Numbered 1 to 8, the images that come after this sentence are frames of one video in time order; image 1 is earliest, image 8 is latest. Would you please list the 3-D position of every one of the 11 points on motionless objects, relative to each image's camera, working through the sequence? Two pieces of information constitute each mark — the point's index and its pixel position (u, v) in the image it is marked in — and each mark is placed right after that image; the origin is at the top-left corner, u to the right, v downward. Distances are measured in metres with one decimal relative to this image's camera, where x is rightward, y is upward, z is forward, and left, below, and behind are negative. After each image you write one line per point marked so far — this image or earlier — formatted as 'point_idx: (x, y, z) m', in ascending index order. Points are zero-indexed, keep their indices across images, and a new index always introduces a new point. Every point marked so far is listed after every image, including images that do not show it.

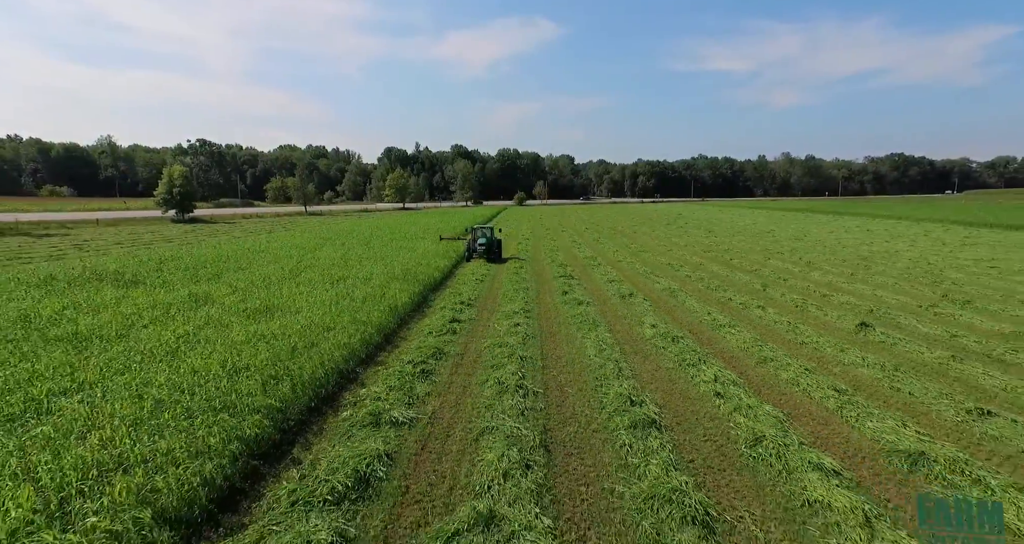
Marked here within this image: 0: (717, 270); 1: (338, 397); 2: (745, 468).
0: (+6.3, +0.1, +16.3) m
1: (-1.8, -1.3, +5.7) m
2: (+2.0, -1.6, +4.5) m
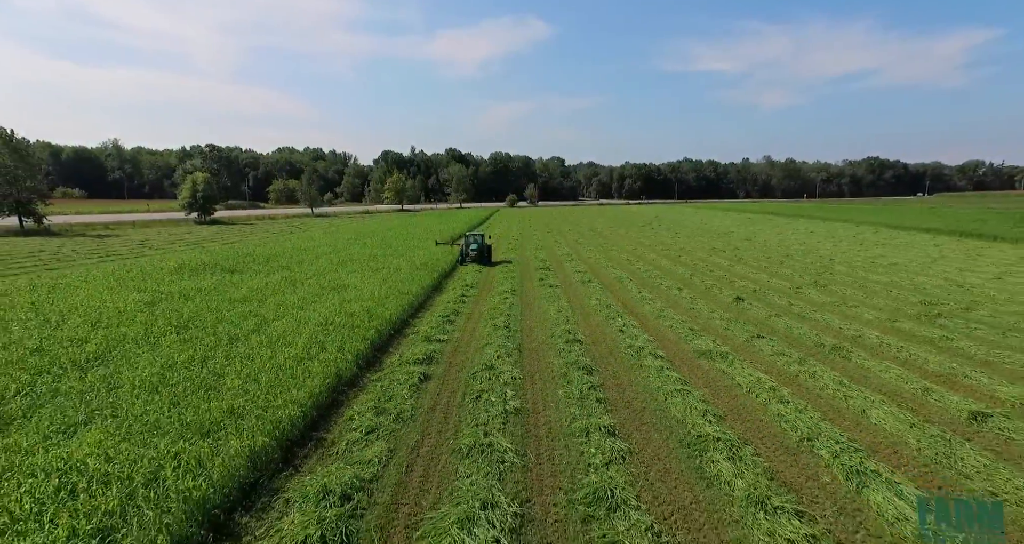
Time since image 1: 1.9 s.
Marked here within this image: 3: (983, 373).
0: (+5.9, +0.4, +21.1) m
1: (-2.0, -1.0, +10.3) m
2: (+1.8, -1.3, +9.1) m
3: (+6.9, -1.5, +7.8) m
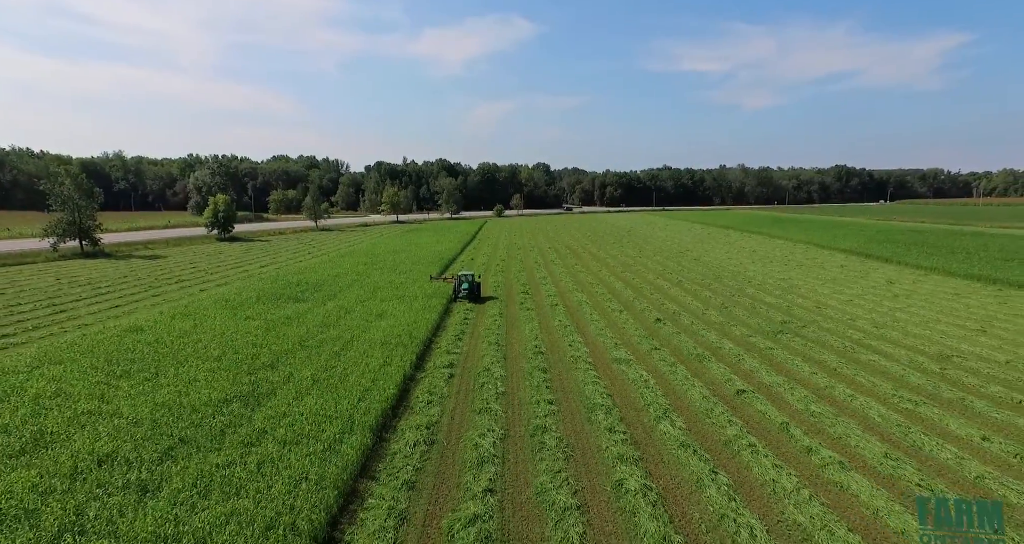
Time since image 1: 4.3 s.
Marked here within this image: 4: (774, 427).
0: (+5.3, -0.7, +27.1) m
1: (-2.4, -2.1, +16.2) m
2: (+1.5, -2.4, +15.1) m
3: (+6.6, -2.5, +13.9) m
4: (+5.1, -3.0, +10.5) m
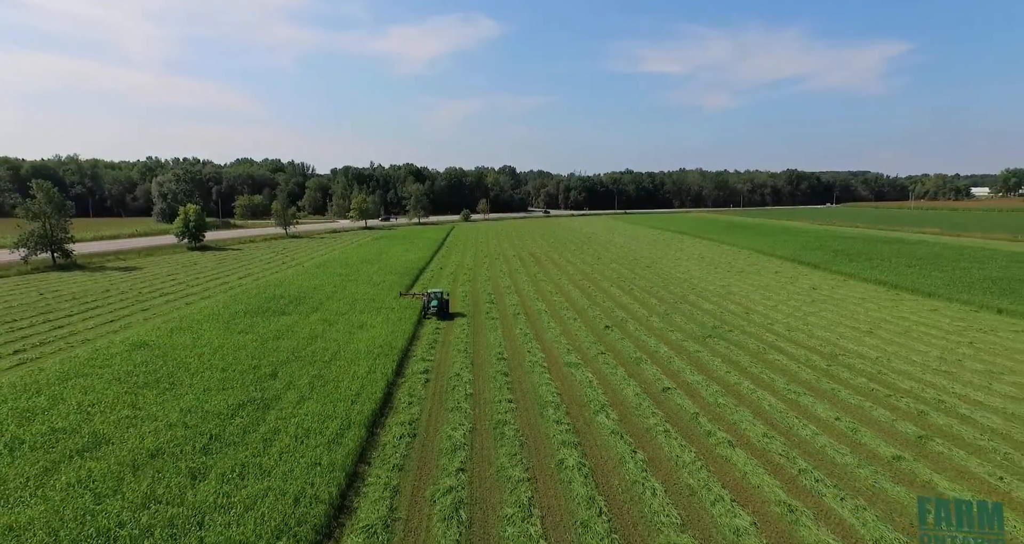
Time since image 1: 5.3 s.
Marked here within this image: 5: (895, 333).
0: (+3.5, -1.2, +29.9) m
1: (-3.5, -2.7, +18.5) m
2: (+0.4, -3.0, +17.7) m
3: (+5.5, -3.1, +16.7) m
4: (+4.3, -3.5, +13.3) m
5: (+13.8, -2.2, +19.5) m
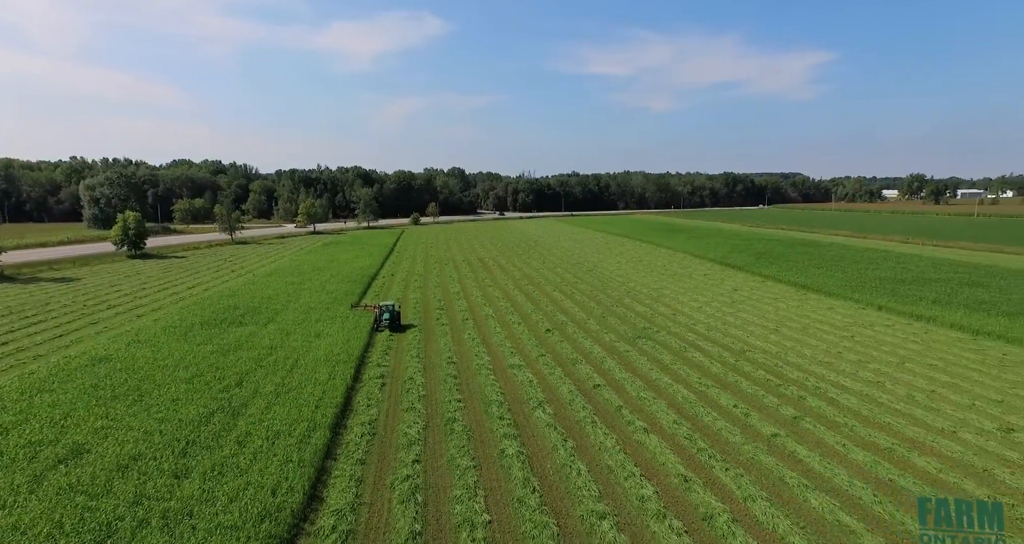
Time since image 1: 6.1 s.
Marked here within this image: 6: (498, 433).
0: (+0.5, -1.5, +31.9) m
1: (-5.4, -3.2, +19.9) m
2: (-1.4, -3.4, +19.5) m
3: (+3.8, -3.4, +19.0) m
4: (+2.8, -3.9, +15.4) m
5: (+11.8, -2.4, +22.5) m
6: (-0.4, -4.1, +13.7) m
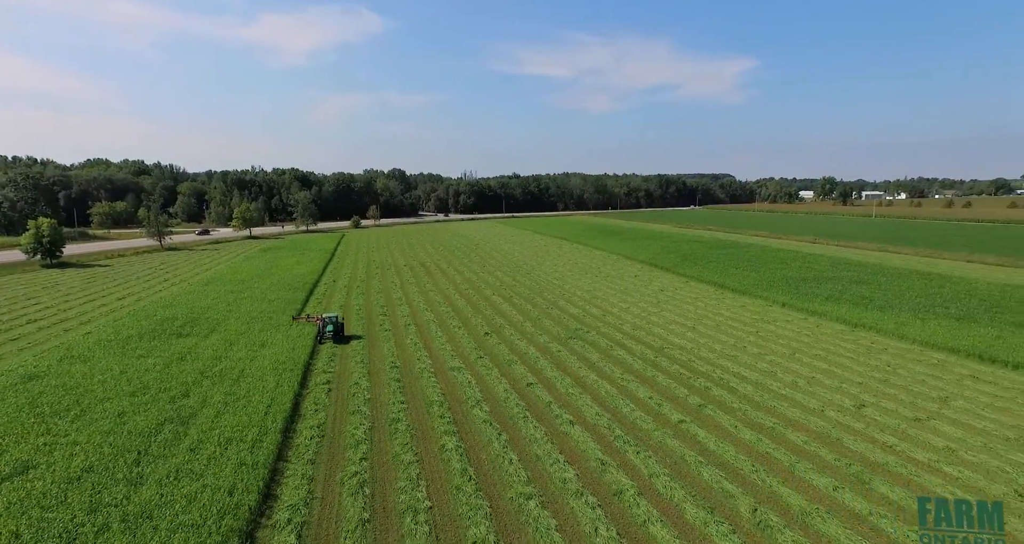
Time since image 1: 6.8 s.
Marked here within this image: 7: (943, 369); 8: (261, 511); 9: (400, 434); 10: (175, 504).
0: (-3.1, -1.9, +33.2) m
1: (-7.7, -3.6, +20.7) m
2: (-3.7, -3.7, +20.6) m
3: (+1.5, -3.6, +20.7) m
4: (+1.0, -4.1, +17.1) m
5: (+9.1, -2.6, +25.0) m
6: (-2.0, -4.4, +15.0) m
7: (+13.7, -3.1, +17.3) m
8: (-5.2, -4.9, +11.2) m
9: (-3.1, -4.4, +14.7) m
10: (-6.9, -4.7, +11.1) m
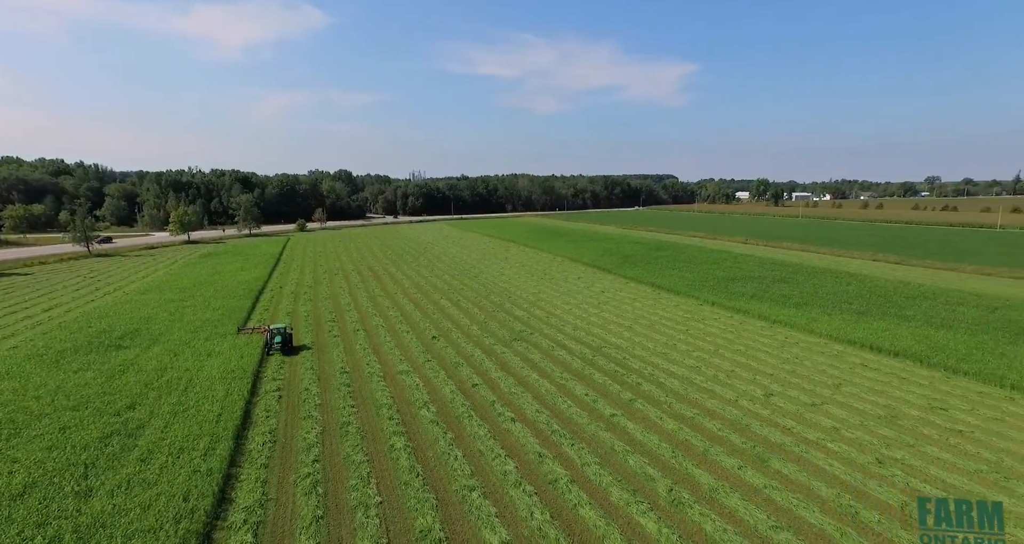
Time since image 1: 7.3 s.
0: (-6.3, -2.2, +33.9) m
1: (-9.8, -3.9, +21.0) m
2: (-5.8, -4.0, +21.3) m
3: (-0.6, -3.9, +21.8) m
4: (-0.8, -4.4, +18.2) m
5: (+6.5, -2.7, +26.8) m
6: (-3.6, -4.7, +15.8) m
7: (+11.9, -3.1, +19.5) m
8: (-6.4, -5.2, +11.7) m
9: (-4.6, -4.7, +15.5) m
10: (-8.1, -5.1, +11.5) m
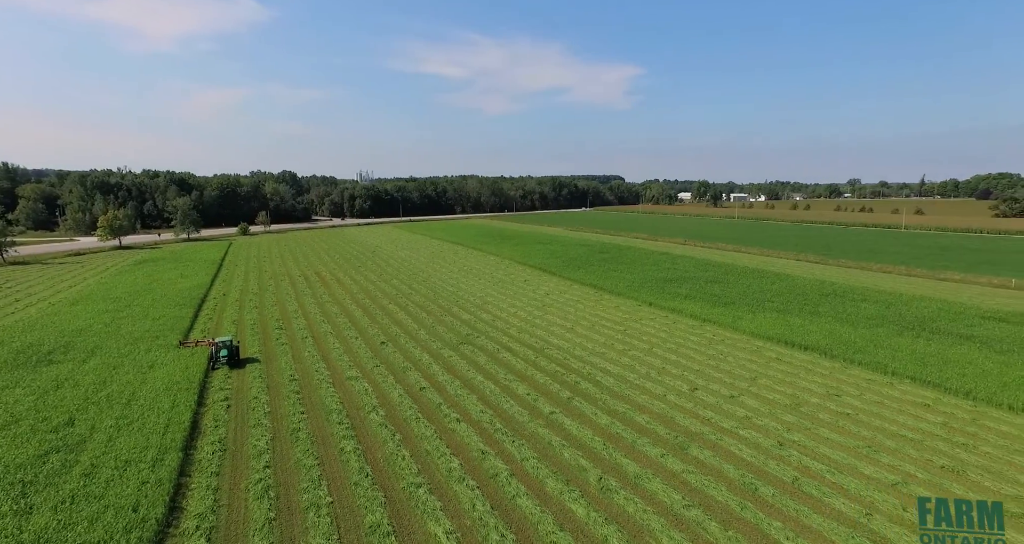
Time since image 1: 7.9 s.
0: (-9.6, -2.5, +34.1) m
1: (-11.9, -4.3, +21.0) m
2: (-7.9, -4.3, +21.6) m
3: (-2.8, -4.1, +22.6) m
4: (-2.7, -4.6, +19.0) m
5: (+3.8, -2.9, +28.2) m
6: (-5.3, -5.0, +16.4) m
7: (+9.8, -3.2, +21.5) m
8: (-7.7, -5.6, +12.0) m
9: (-6.2, -5.0, +15.9) m
10: (-9.3, -5.4, +11.7) m
